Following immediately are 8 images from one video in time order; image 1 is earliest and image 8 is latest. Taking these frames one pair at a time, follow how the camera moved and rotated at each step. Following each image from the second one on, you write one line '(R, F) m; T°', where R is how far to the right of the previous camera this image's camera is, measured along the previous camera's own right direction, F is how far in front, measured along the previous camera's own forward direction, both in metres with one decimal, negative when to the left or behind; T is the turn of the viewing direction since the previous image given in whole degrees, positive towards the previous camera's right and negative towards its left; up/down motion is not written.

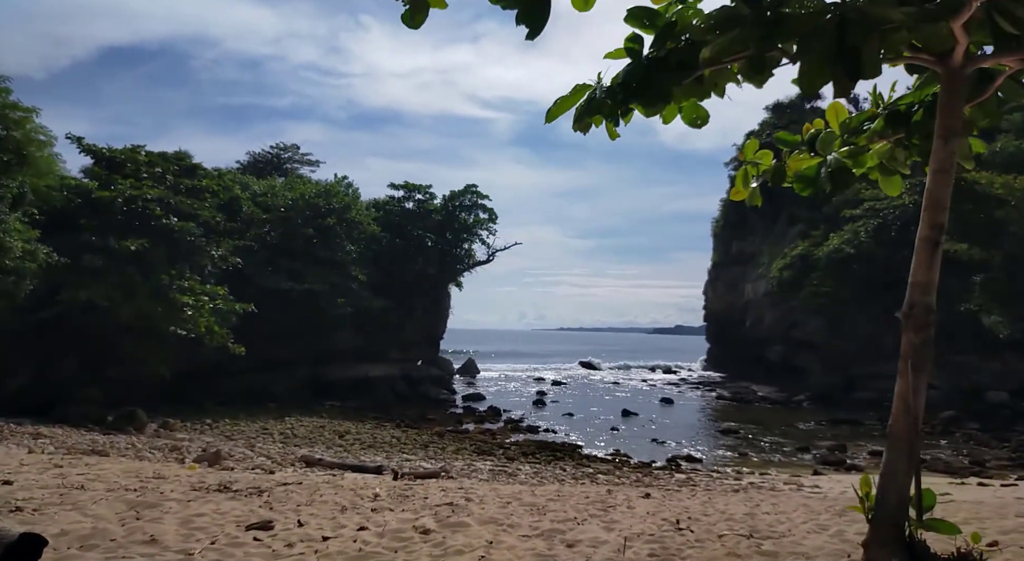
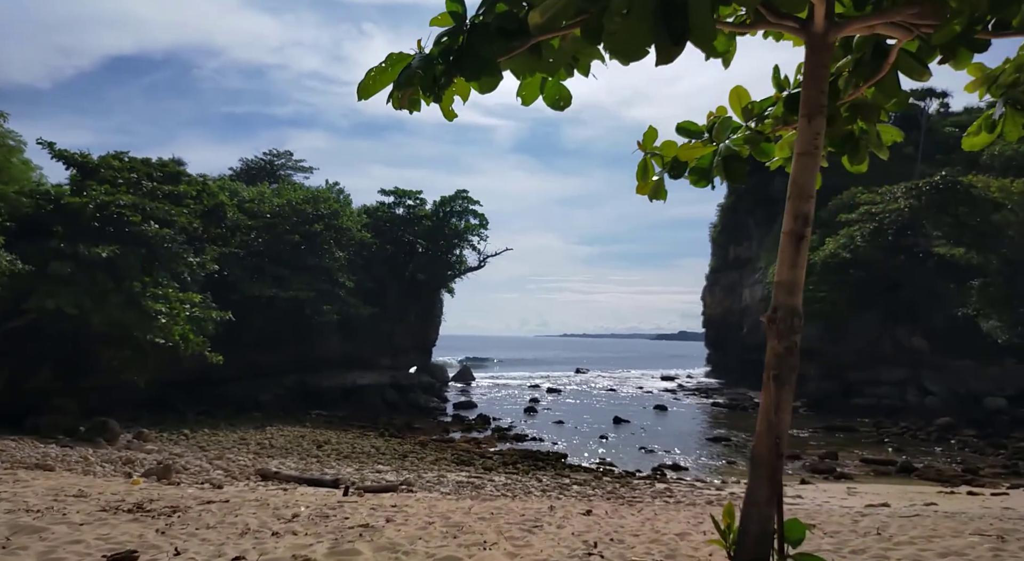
(+0.5, +0.3) m; 0°
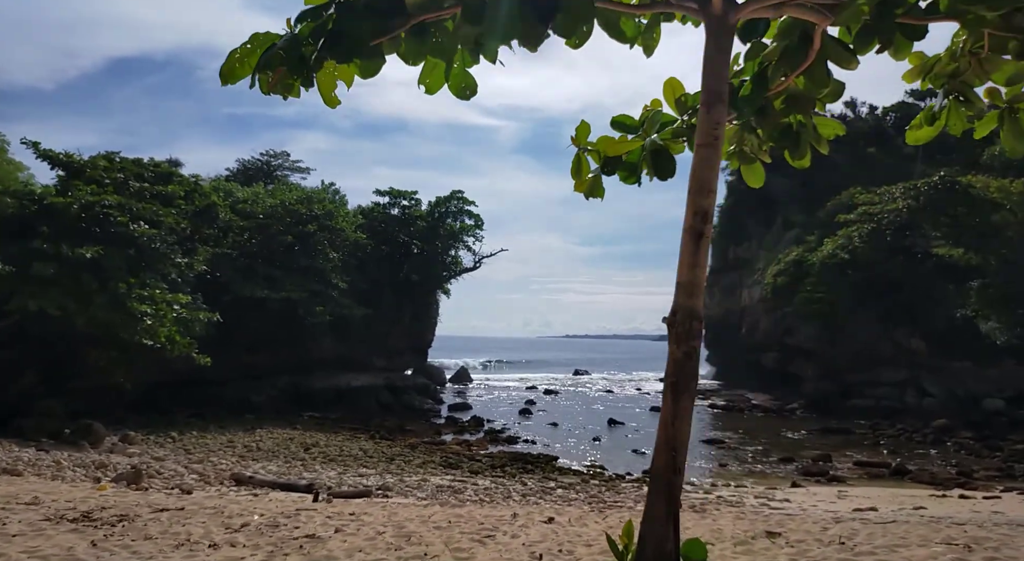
(+0.3, +0.1) m; 0°
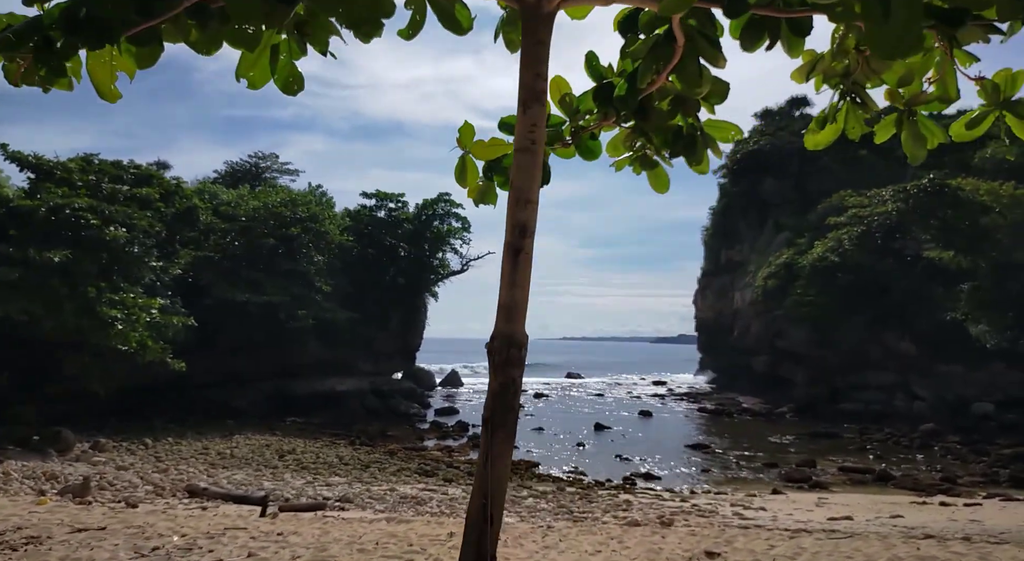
(+0.4, +0.2) m; 0°
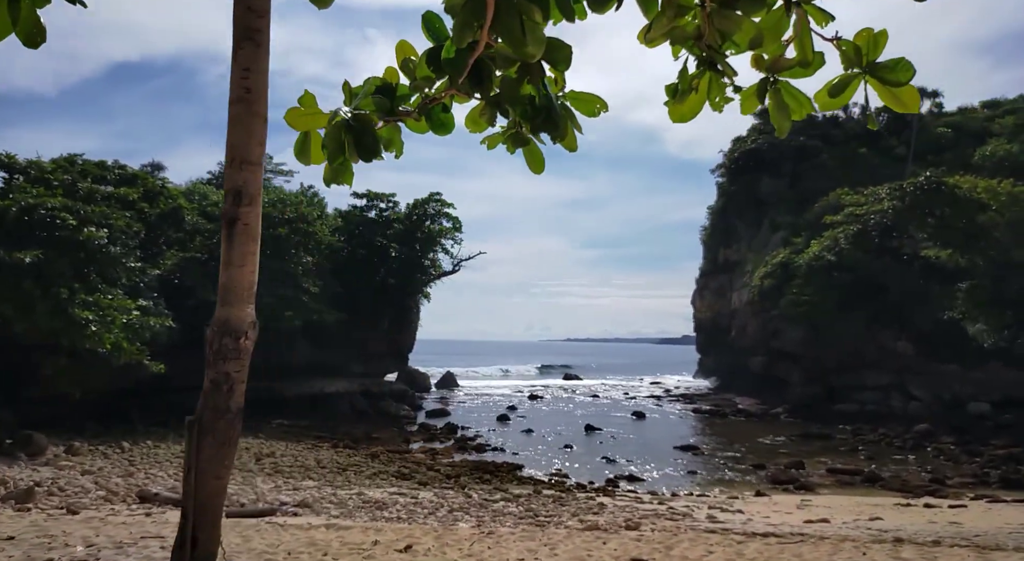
(+0.5, +0.2) m; 0°
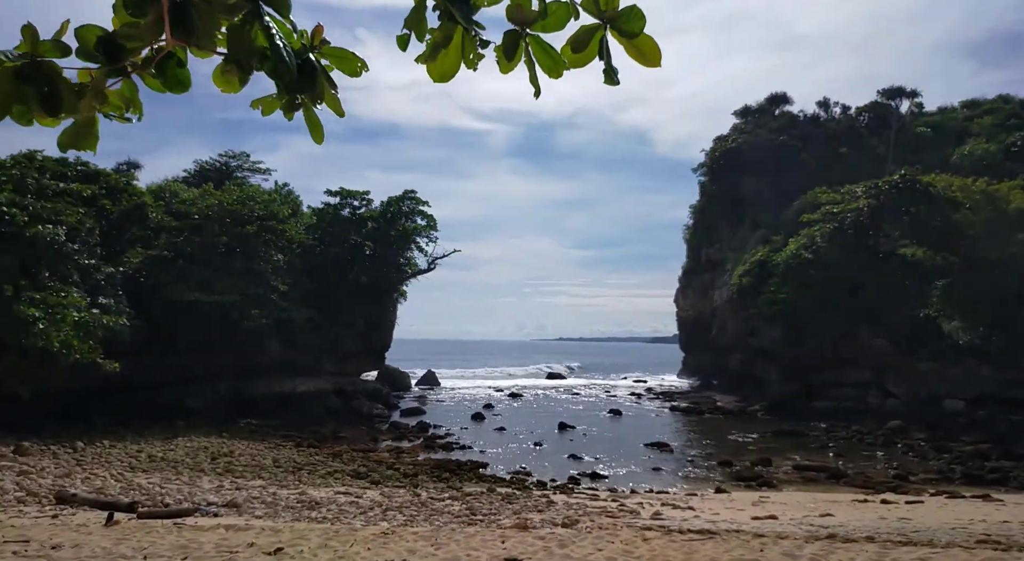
(+0.7, +0.2) m; +1°
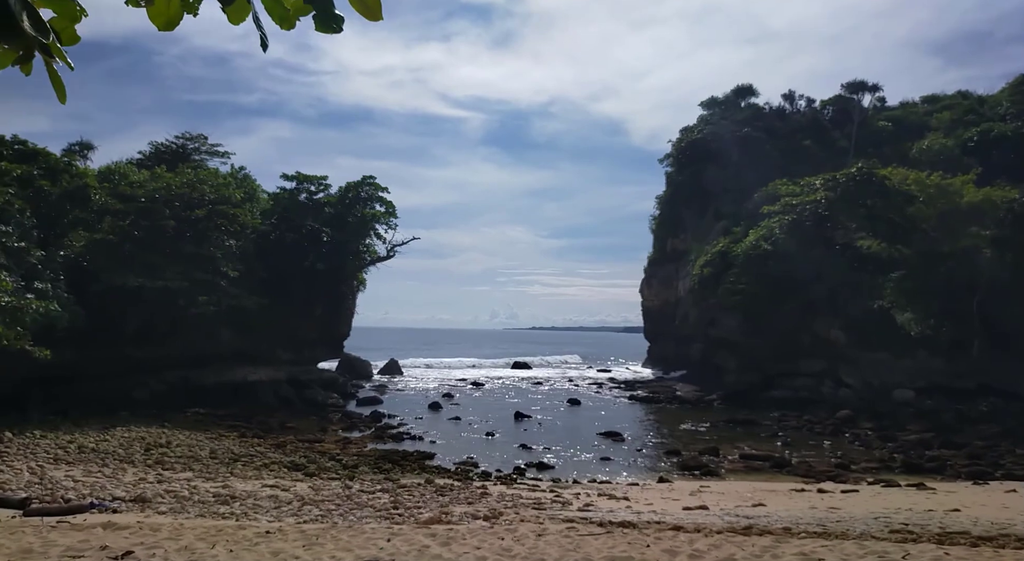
(+0.6, +0.2) m; +2°
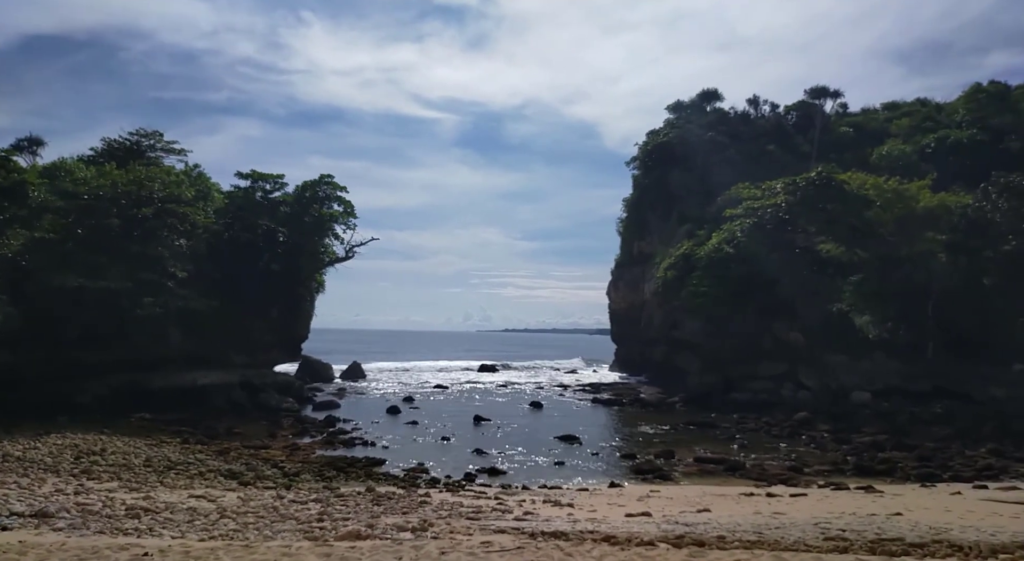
(+0.5, +0.3) m; +2°
